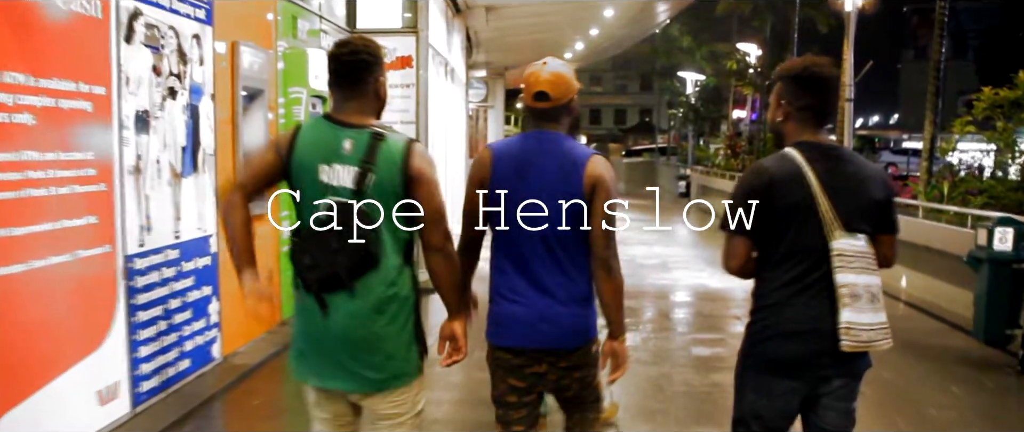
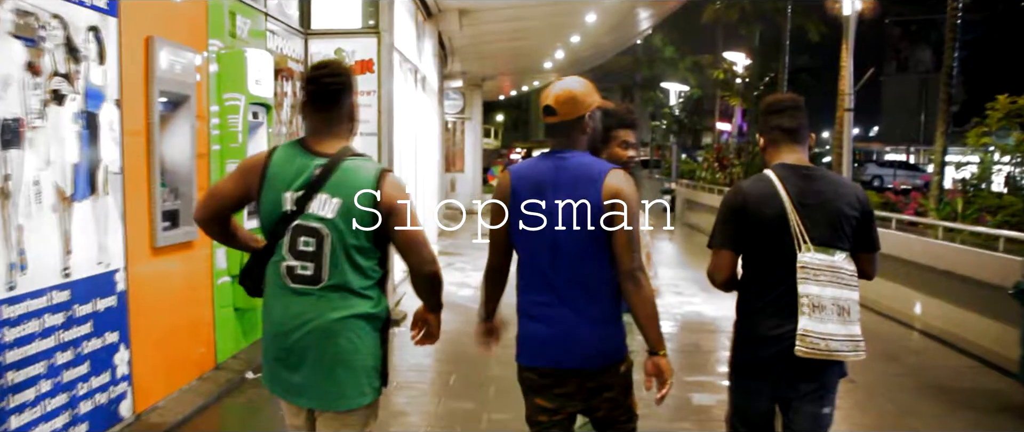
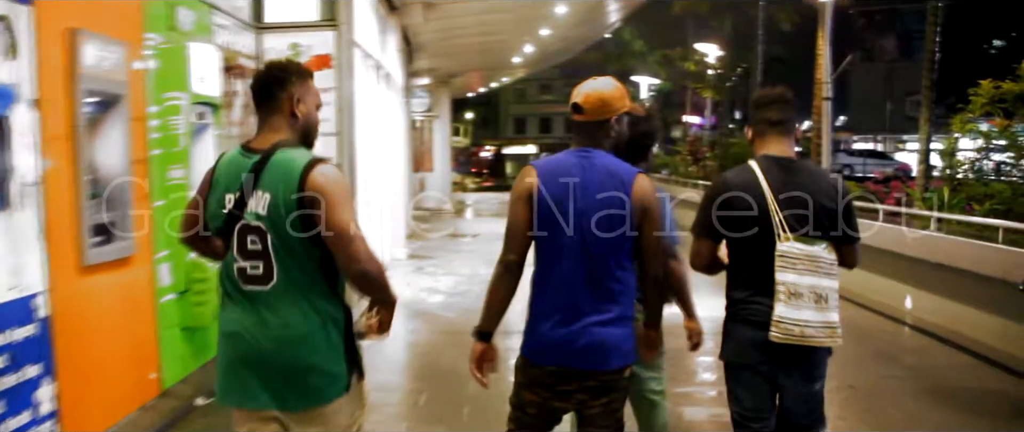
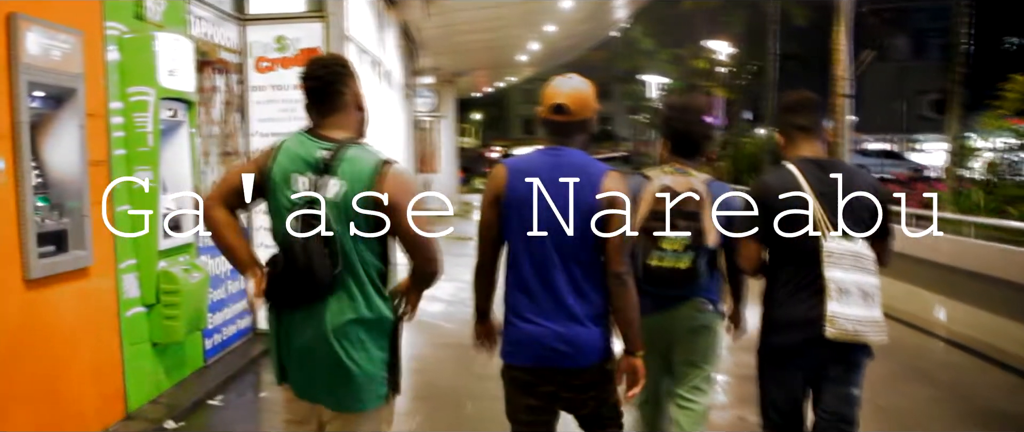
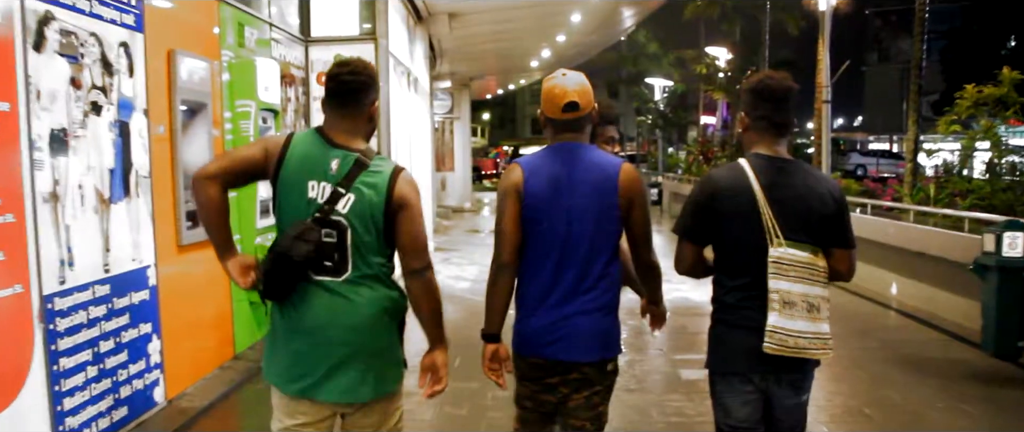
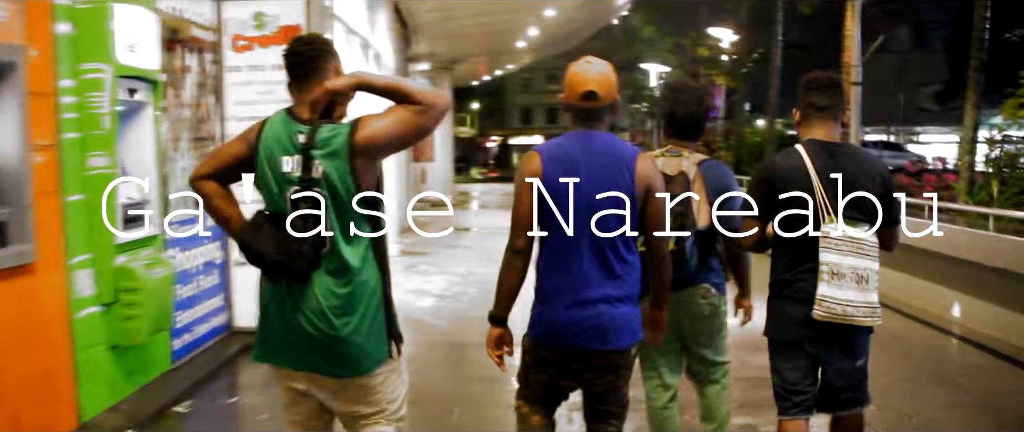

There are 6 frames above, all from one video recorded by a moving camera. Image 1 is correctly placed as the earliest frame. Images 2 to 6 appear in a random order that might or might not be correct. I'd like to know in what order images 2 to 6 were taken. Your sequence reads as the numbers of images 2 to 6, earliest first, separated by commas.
5, 2, 3, 4, 6
